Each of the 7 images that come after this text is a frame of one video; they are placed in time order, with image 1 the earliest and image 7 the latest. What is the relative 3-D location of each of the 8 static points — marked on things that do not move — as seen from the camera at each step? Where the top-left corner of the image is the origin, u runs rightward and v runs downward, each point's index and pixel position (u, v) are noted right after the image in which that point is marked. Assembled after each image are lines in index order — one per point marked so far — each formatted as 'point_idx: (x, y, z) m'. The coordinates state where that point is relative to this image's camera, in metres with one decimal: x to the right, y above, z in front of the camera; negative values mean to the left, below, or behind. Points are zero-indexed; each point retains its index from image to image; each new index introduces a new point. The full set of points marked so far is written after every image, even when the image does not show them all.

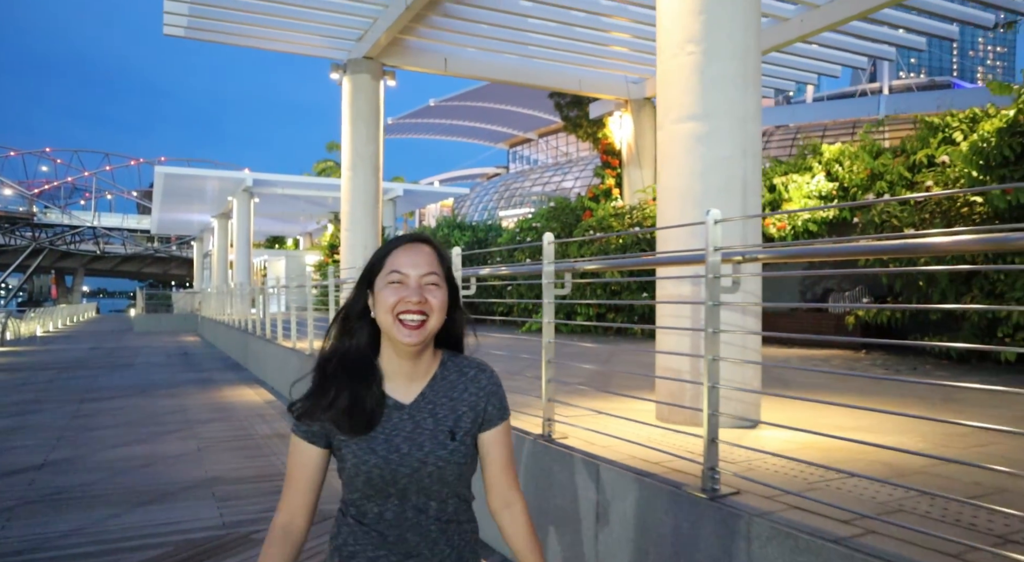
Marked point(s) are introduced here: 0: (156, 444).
0: (-3.5, -1.6, +6.6) m
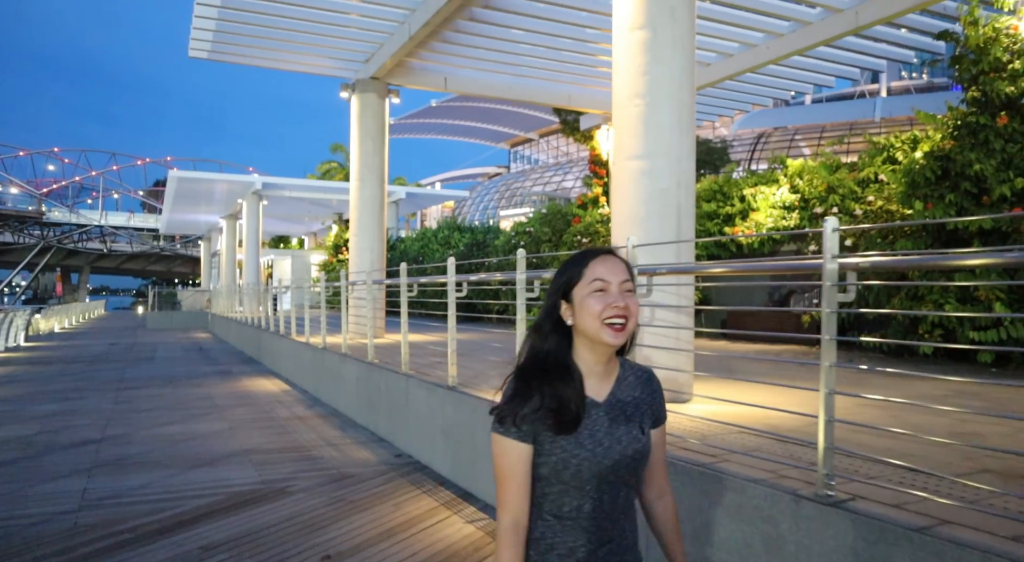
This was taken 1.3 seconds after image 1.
0: (-3.6, -1.6, +7.6) m
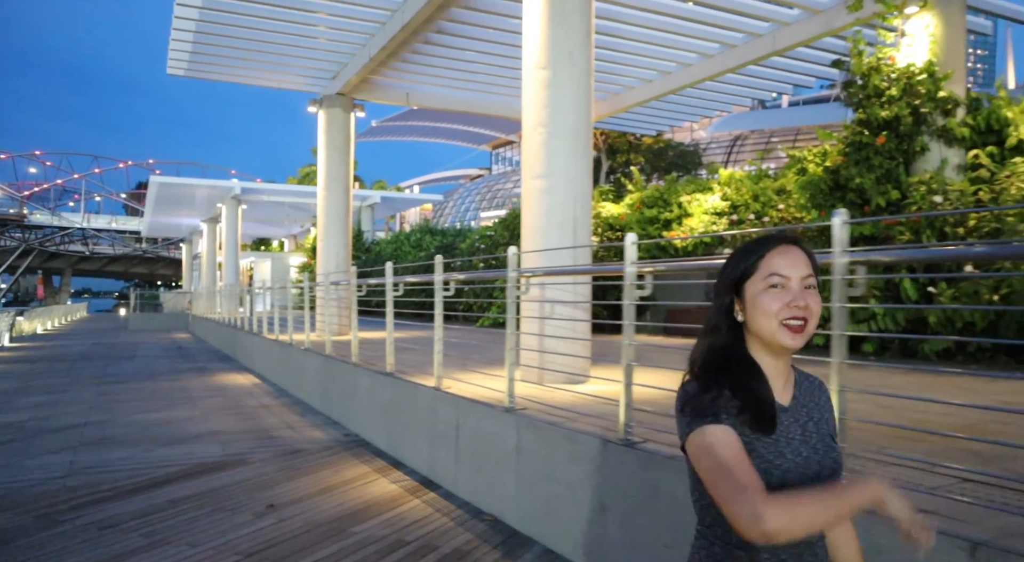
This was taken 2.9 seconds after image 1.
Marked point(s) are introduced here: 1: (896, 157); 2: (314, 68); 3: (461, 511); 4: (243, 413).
0: (-4.3, -1.6, +8.4) m
1: (+4.6, +1.5, +7.9) m
2: (-3.6, +3.9, +12.2) m
3: (-0.4, -1.6, +4.6) m
4: (-3.3, -1.6, +8.3) m
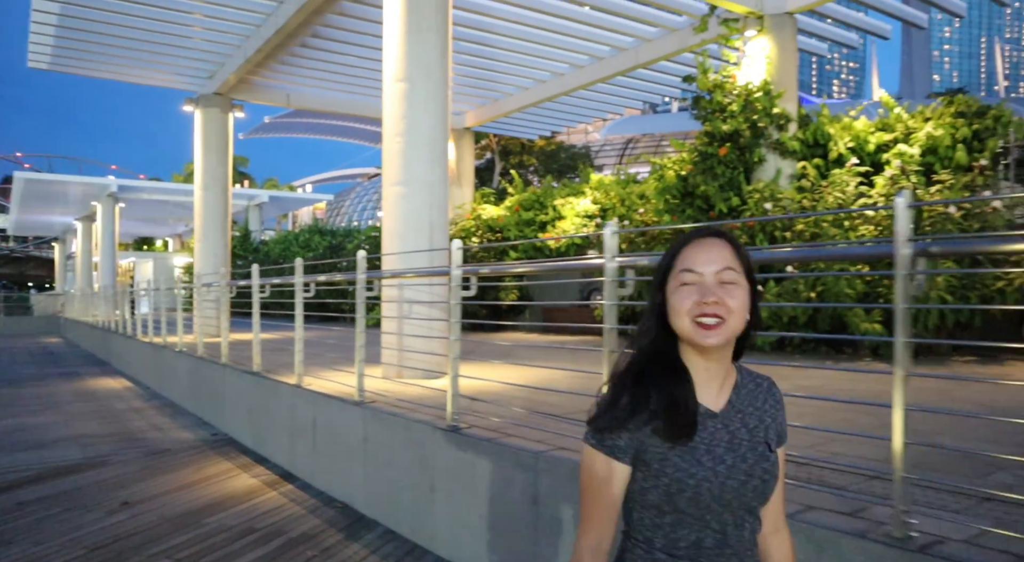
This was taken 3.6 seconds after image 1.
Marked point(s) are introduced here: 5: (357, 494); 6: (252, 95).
0: (-5.9, -1.7, +8.0) m
1: (+3.0, +1.5, +8.7) m
2: (-5.8, +3.9, +11.9) m
3: (-1.4, -1.6, +4.8) m
4: (-4.9, -1.7, +8.0) m
5: (-1.1, -1.5, +4.6) m
6: (-4.9, +3.5, +12.6) m
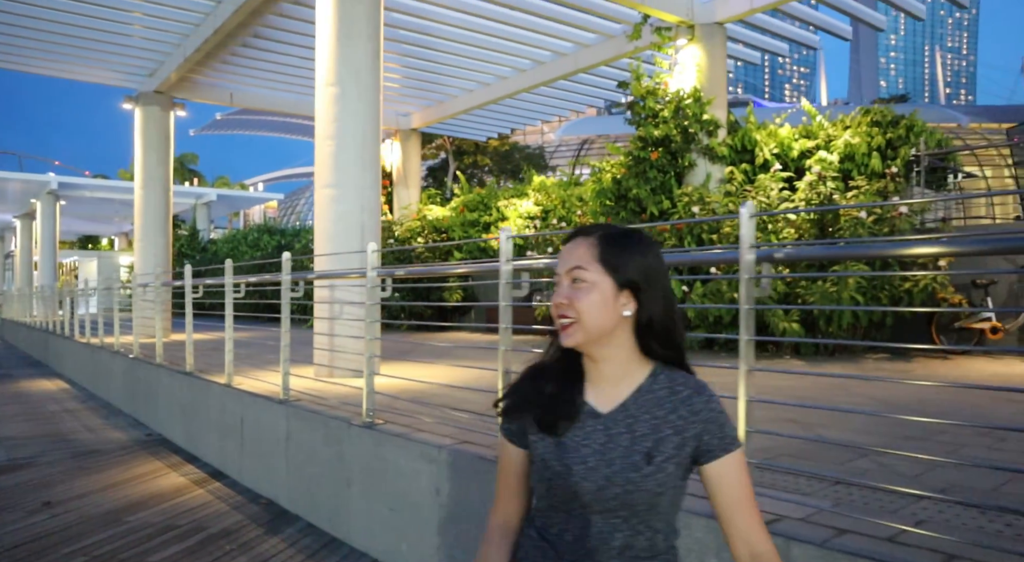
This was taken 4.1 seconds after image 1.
0: (-6.6, -1.7, +7.9) m
1: (+2.2, +1.5, +9.1) m
2: (-6.7, +3.9, +11.7) m
3: (-2.0, -1.6, +4.9) m
4: (-5.7, -1.7, +7.9) m
5: (-1.6, -1.5, +4.7) m
6: (-5.9, +3.5, +12.4) m
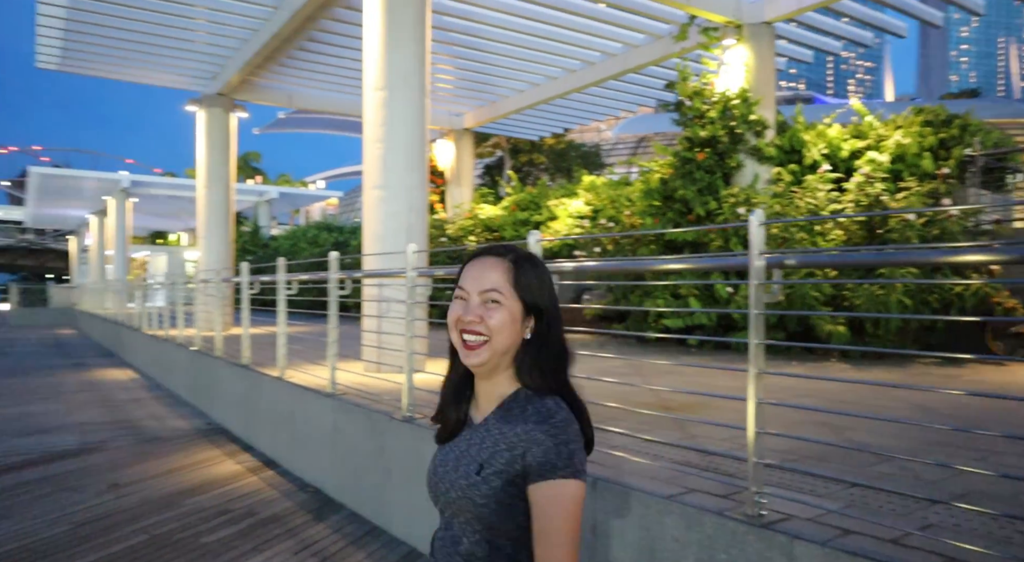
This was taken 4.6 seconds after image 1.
0: (-6.1, -1.6, +8.5) m
1: (+2.8, +1.5, +9.0) m
2: (-5.9, +3.9, +12.3) m
3: (-1.7, -1.6, +5.2) m
4: (-5.1, -1.6, +8.5) m
5: (-1.4, -1.5, +4.9) m
6: (-5.0, +3.6, +13.0) m
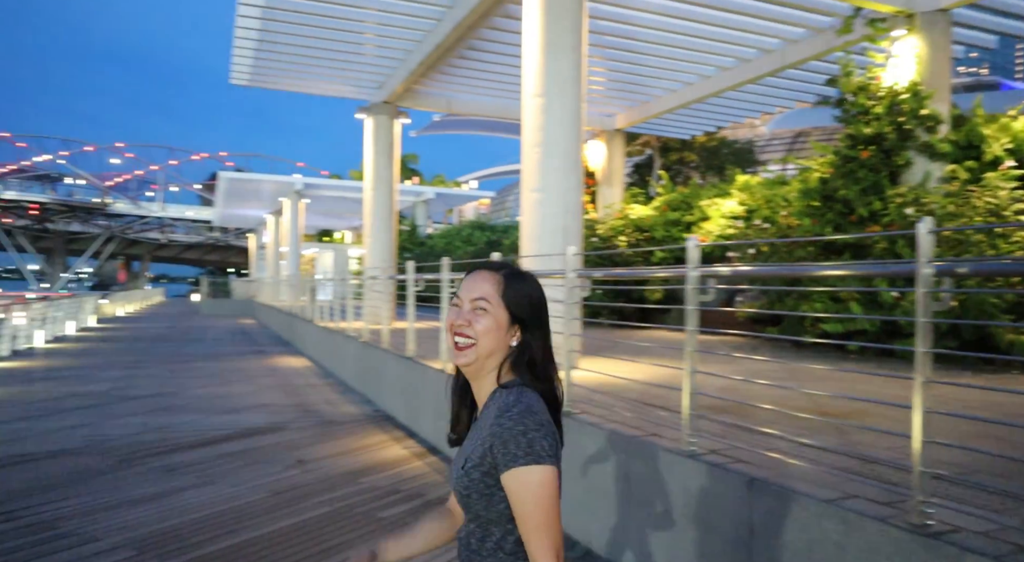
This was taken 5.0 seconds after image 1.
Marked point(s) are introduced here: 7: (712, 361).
0: (-4.1, -1.6, +9.8) m
1: (+4.7, +1.4, +8.5) m
2: (-3.1, +4.0, +13.5) m
3: (-0.5, -1.6, +5.7) m
4: (-3.2, -1.6, +9.6) m
5: (-0.2, -1.5, +5.4) m
6: (-2.0, +3.6, +14.0) m
7: (+2.2, -0.9, +7.4) m
